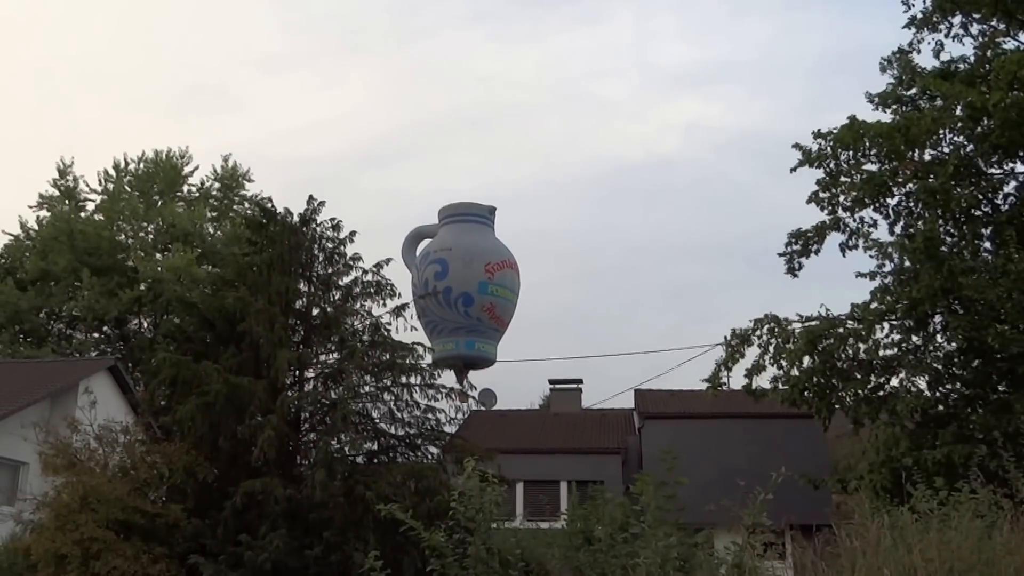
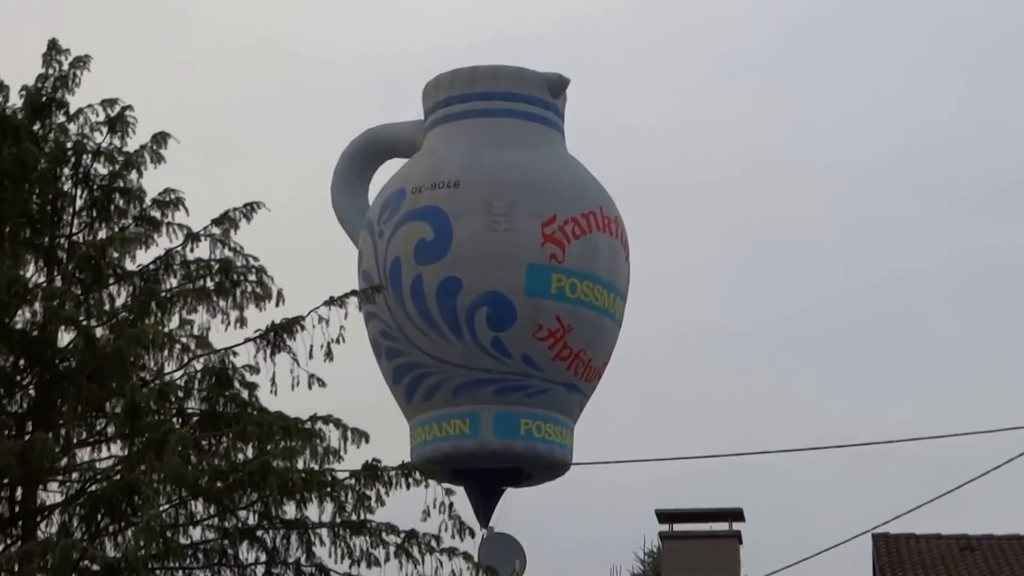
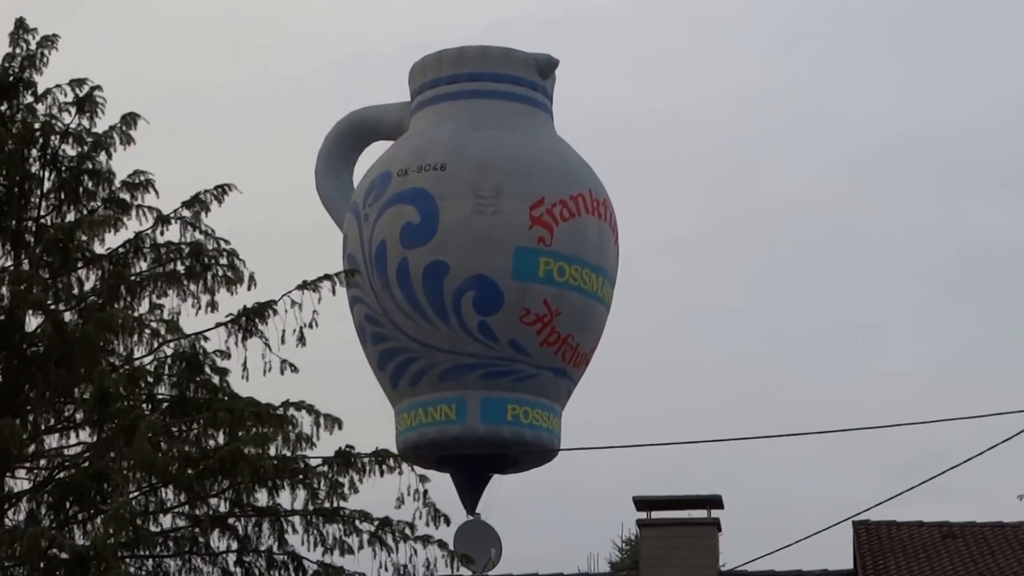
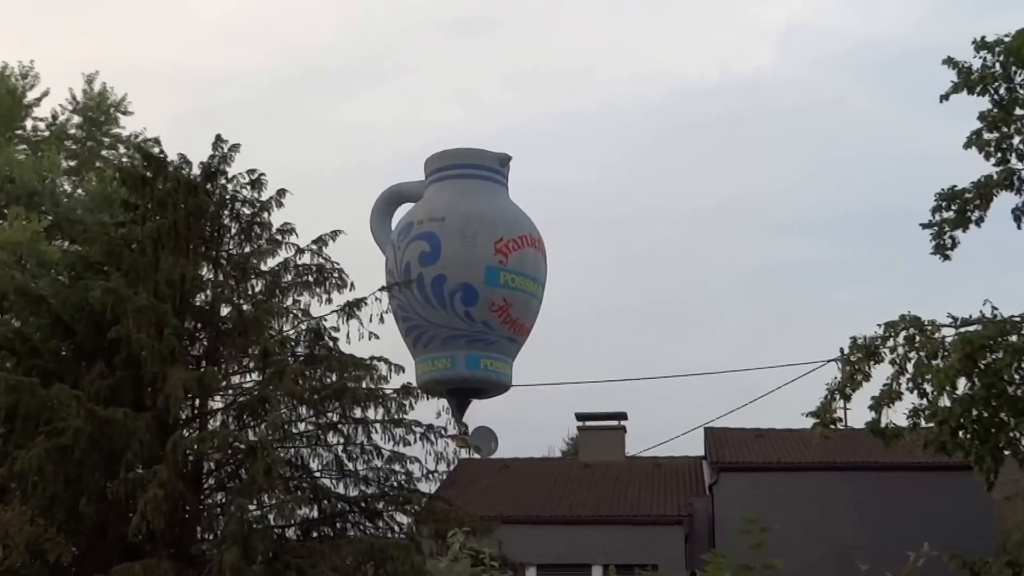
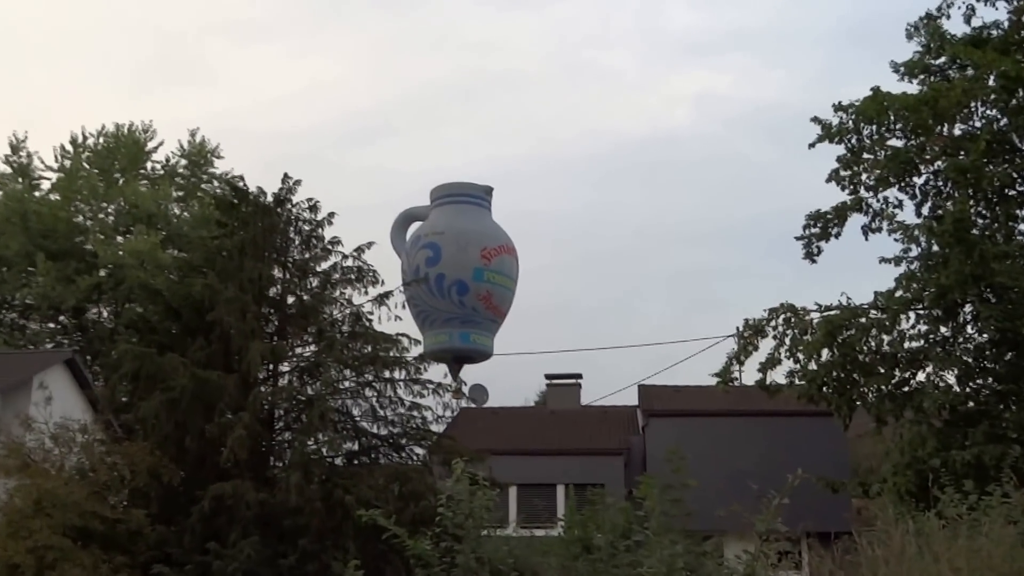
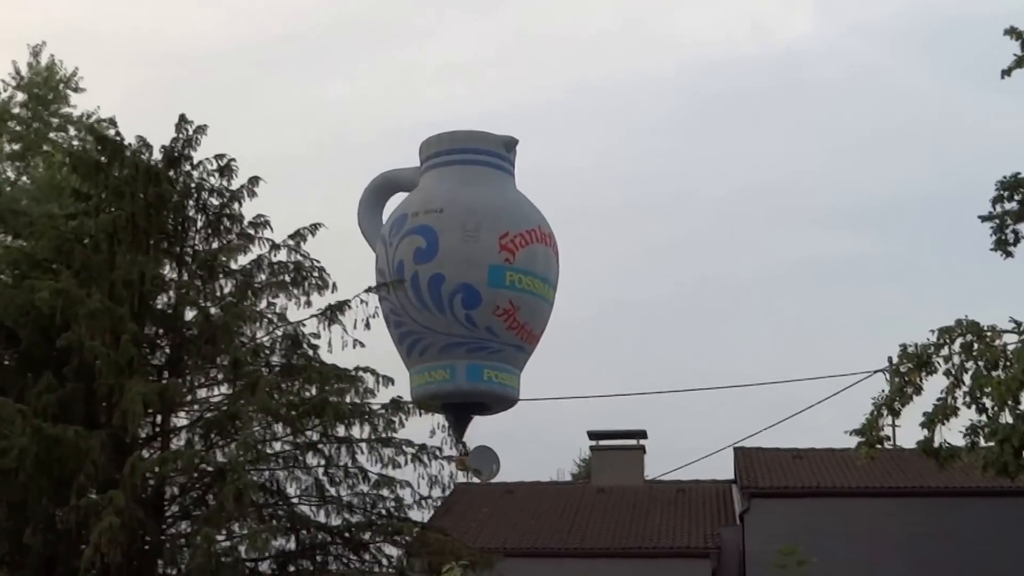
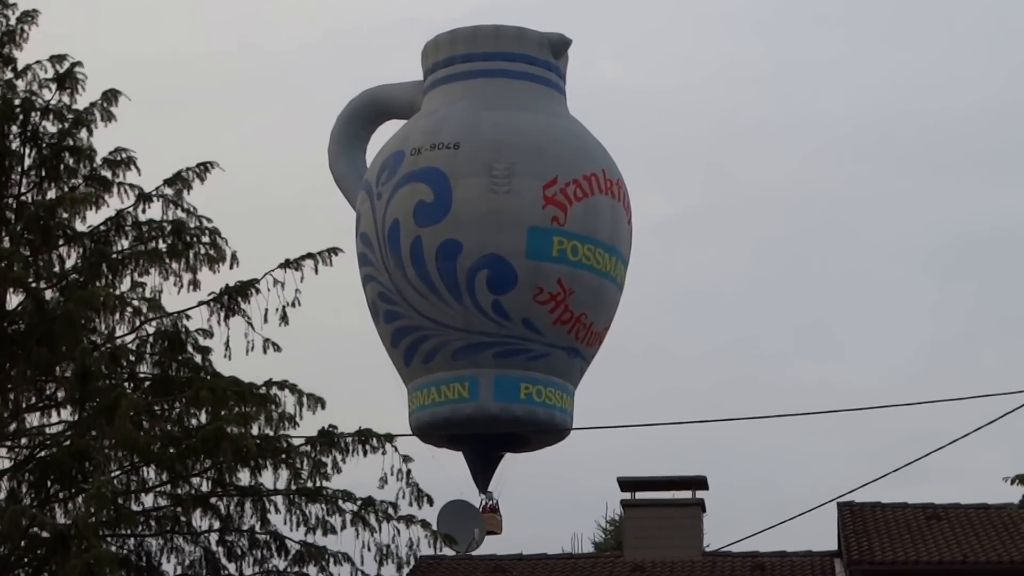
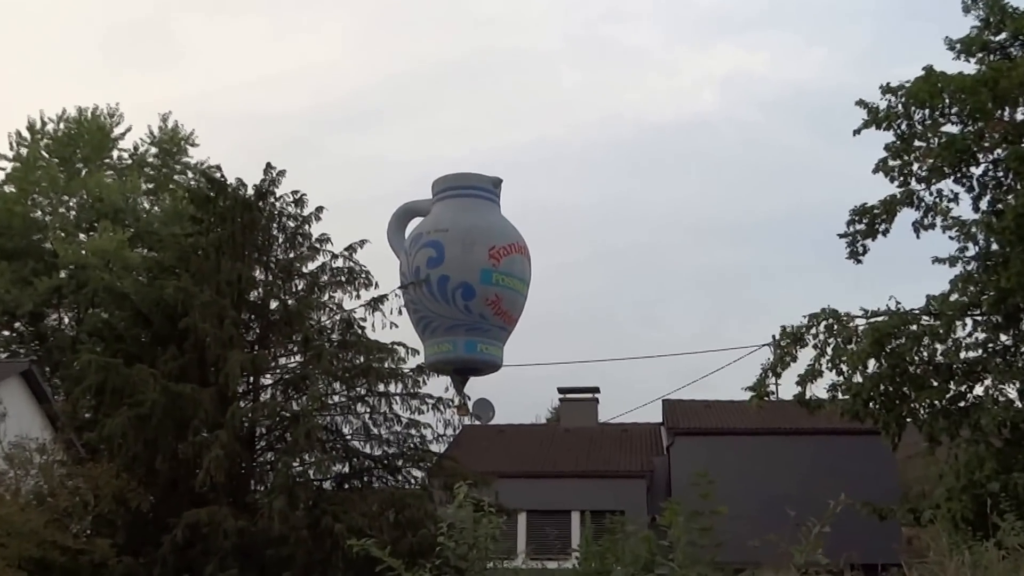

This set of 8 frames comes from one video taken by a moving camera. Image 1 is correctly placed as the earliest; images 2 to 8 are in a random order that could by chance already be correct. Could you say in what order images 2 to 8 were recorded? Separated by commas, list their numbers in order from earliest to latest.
5, 8, 4, 6, 2, 3, 7
